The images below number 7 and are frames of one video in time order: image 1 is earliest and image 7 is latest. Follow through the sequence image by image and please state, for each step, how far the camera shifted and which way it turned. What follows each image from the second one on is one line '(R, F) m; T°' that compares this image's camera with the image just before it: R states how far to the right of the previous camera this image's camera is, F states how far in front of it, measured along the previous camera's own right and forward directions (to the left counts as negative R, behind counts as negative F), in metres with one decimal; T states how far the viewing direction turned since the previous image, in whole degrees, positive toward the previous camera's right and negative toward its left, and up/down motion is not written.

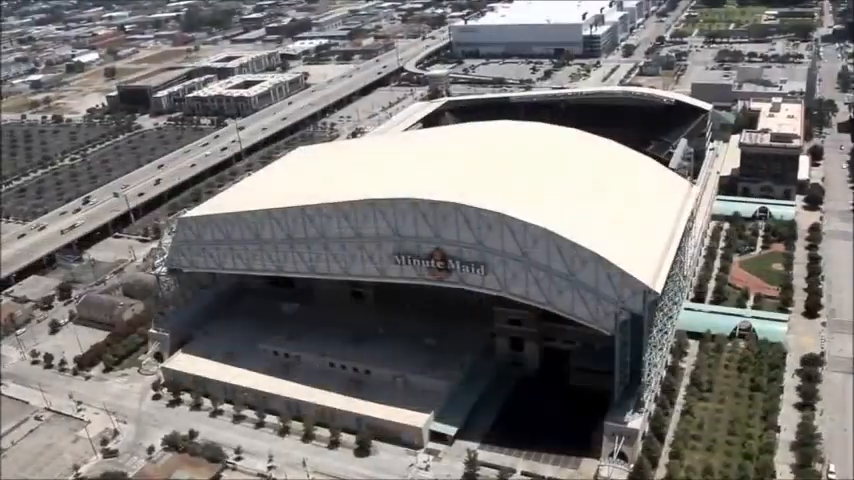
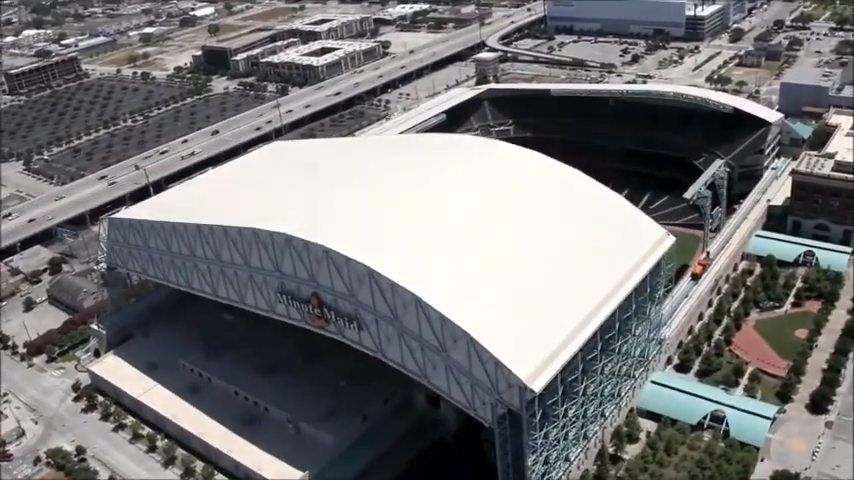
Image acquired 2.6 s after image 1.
(+9.7, +6.4) m; -10°
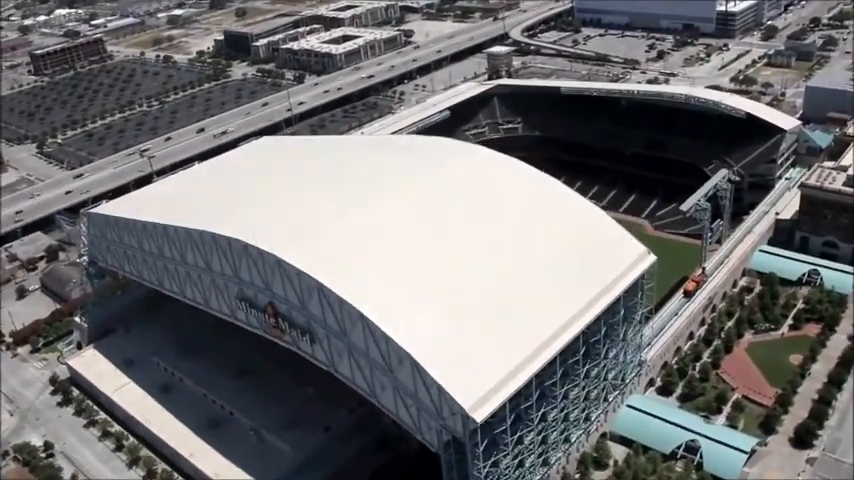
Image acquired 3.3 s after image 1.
(+2.7, +1.3) m; -2°
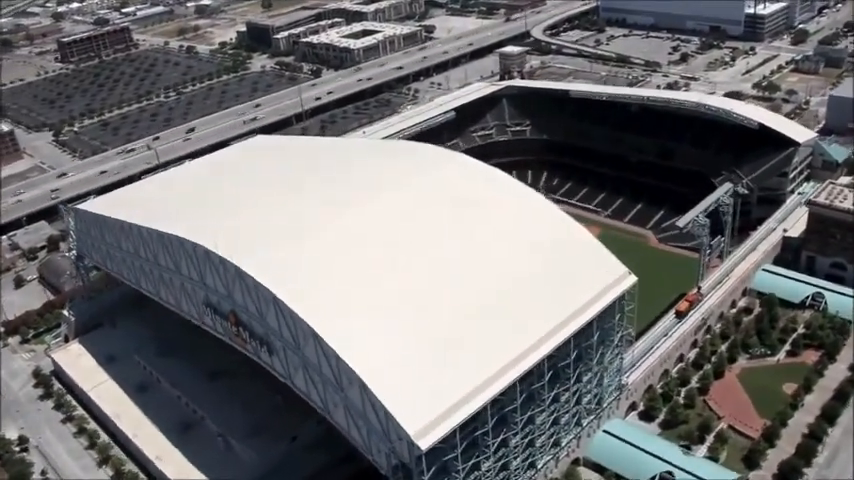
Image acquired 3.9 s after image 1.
(+2.4, +1.2) m; -2°
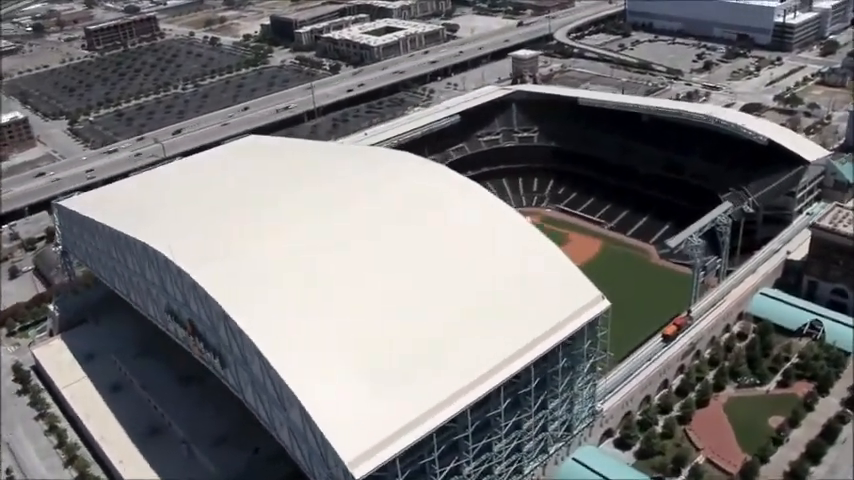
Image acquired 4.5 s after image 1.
(+2.4, +0.9) m; -2°
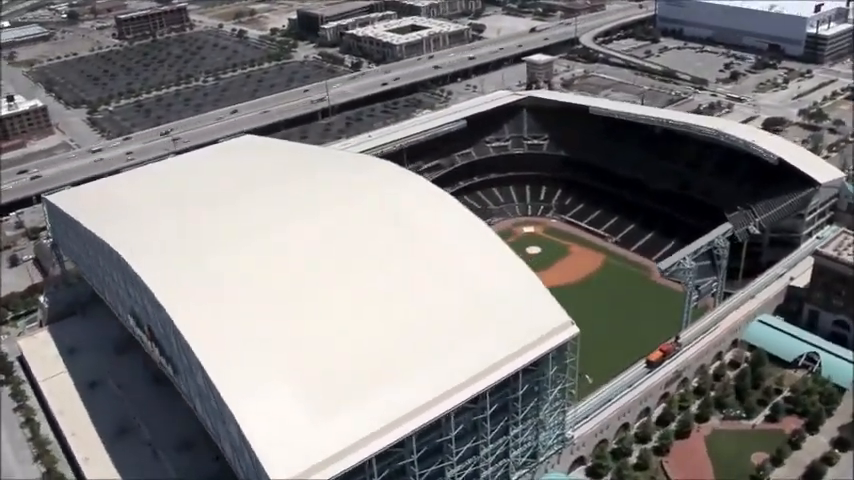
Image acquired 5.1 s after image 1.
(+2.5, +0.9) m; -3°
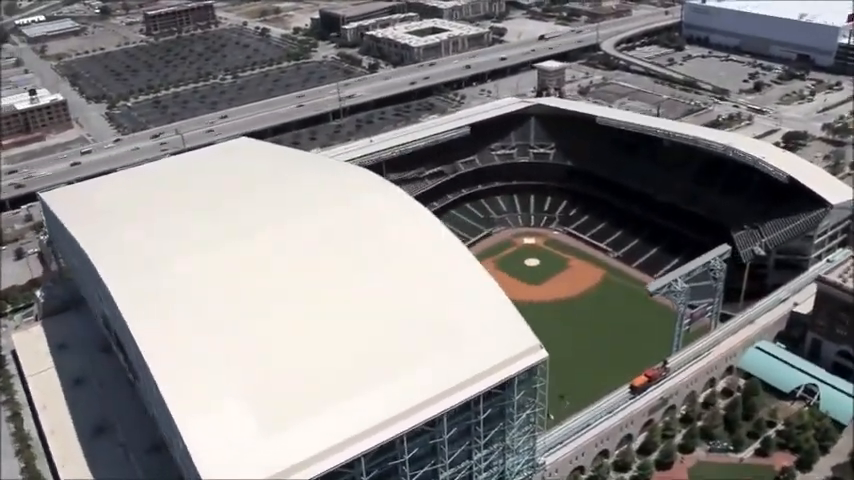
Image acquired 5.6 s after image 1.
(+2.4, +1.3) m; -2°
